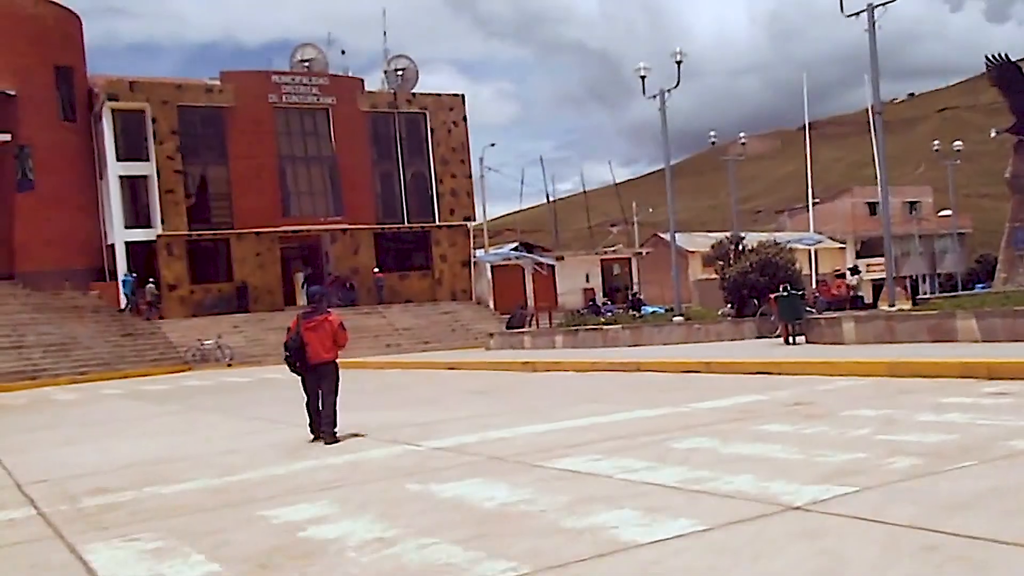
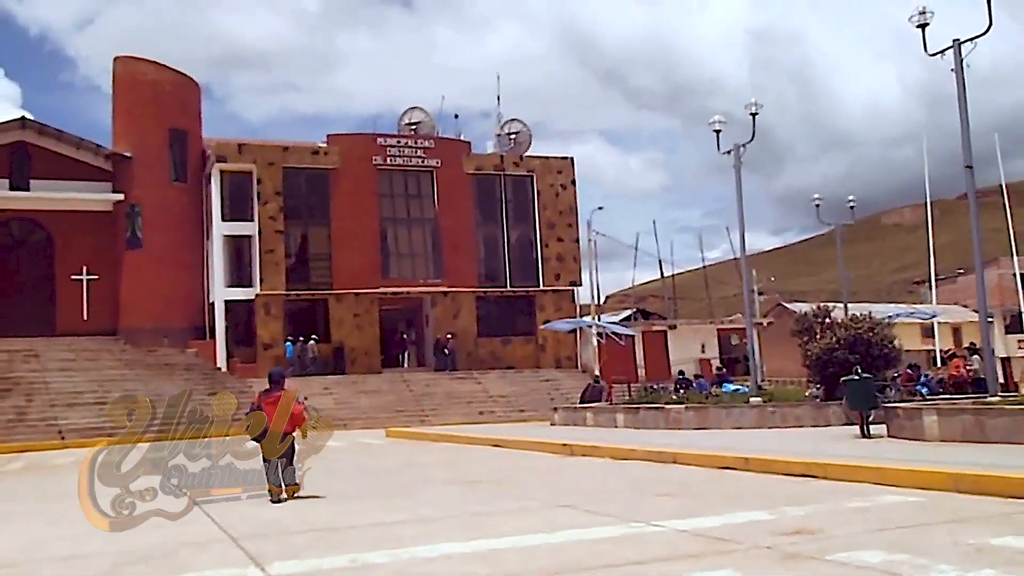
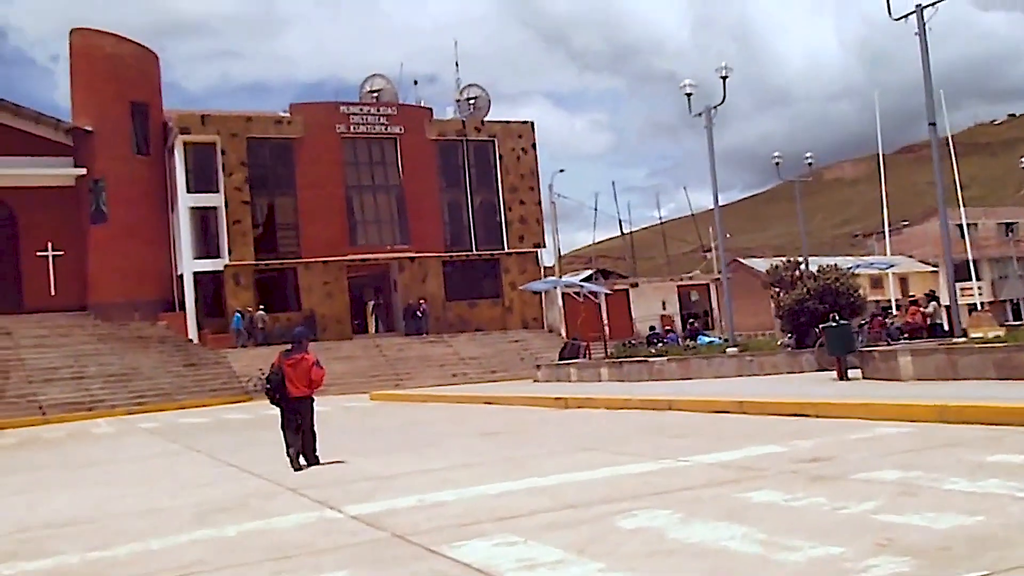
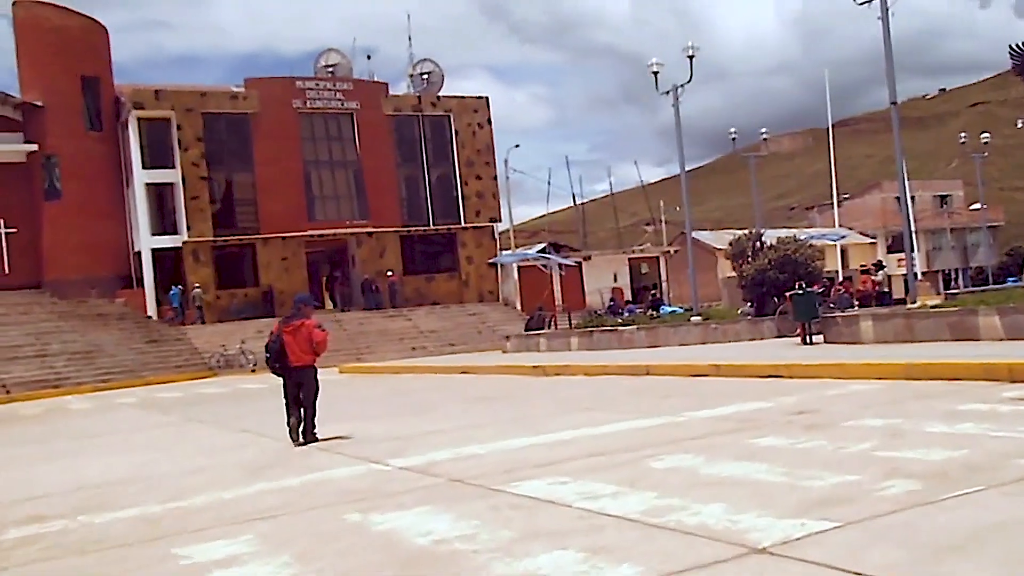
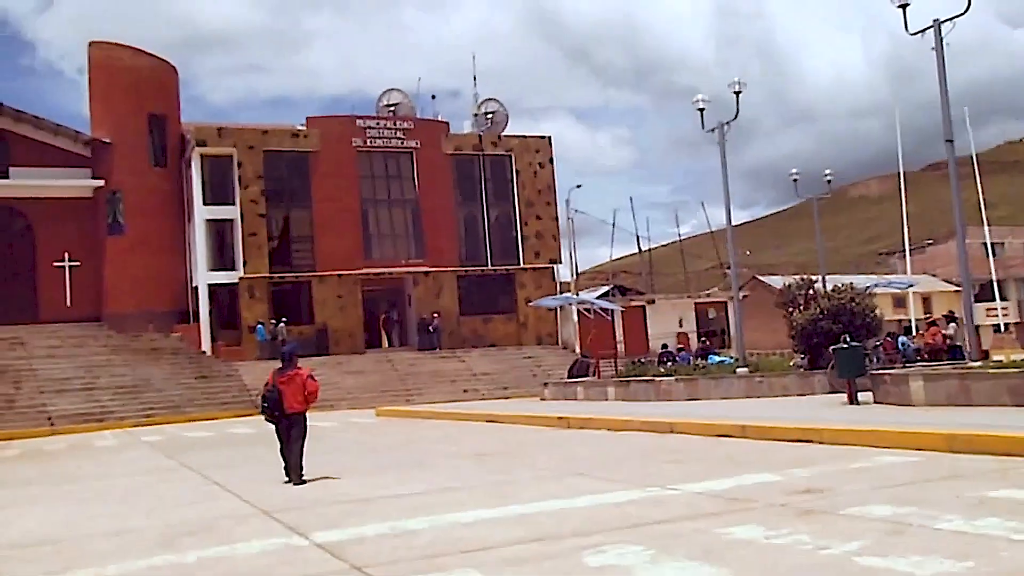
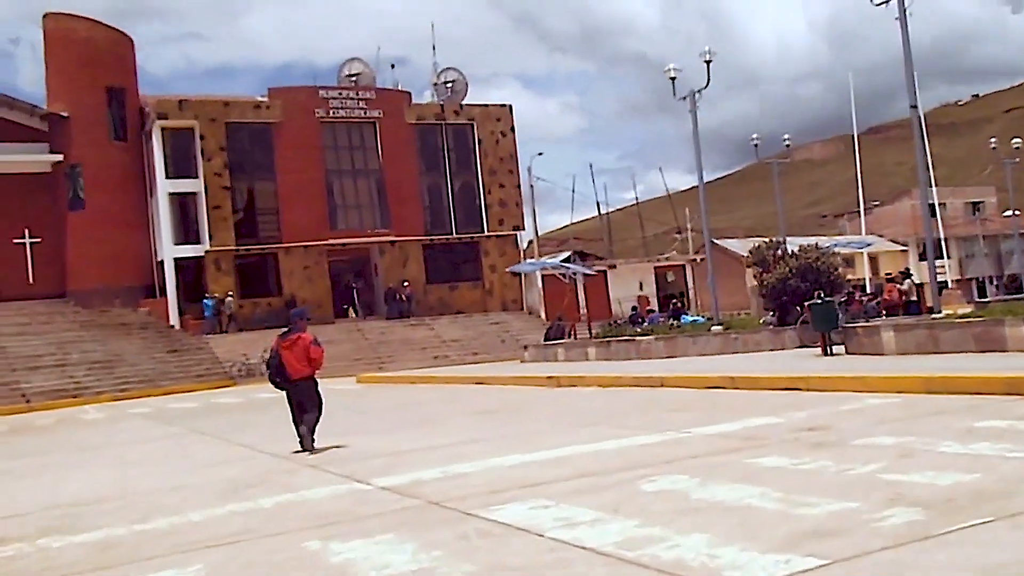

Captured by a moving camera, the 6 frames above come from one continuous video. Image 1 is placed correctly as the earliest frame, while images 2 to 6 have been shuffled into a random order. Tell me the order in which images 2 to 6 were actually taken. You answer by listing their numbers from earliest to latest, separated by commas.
4, 6, 3, 5, 2
